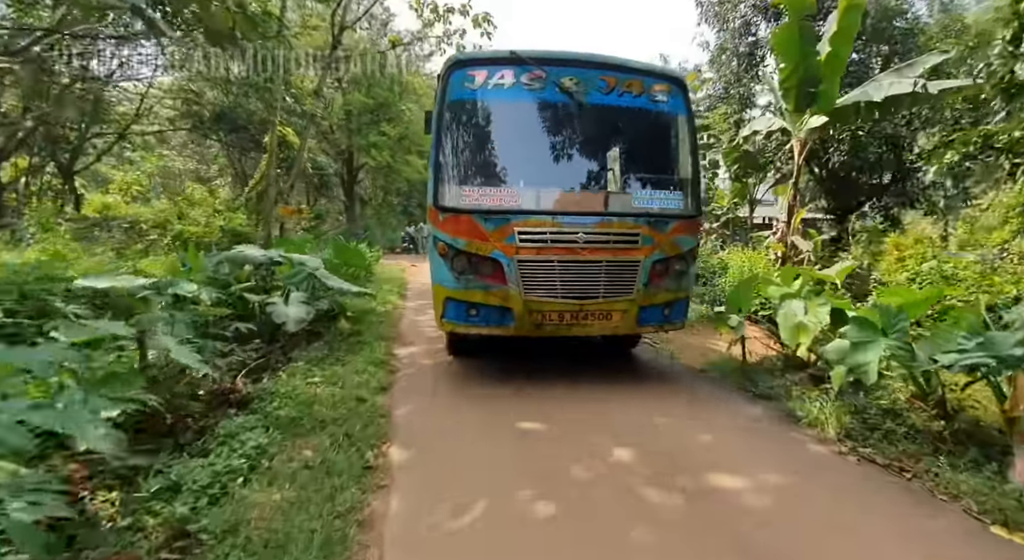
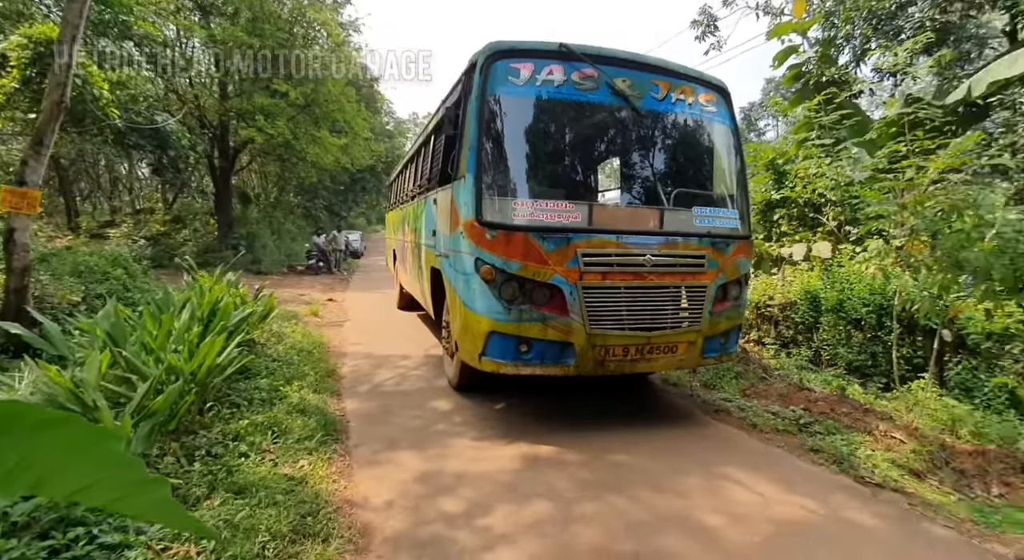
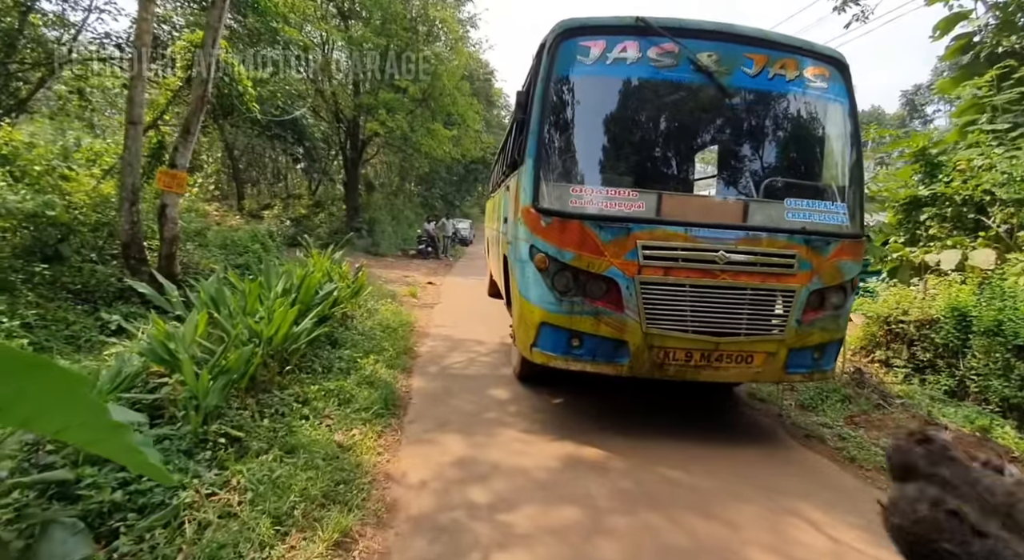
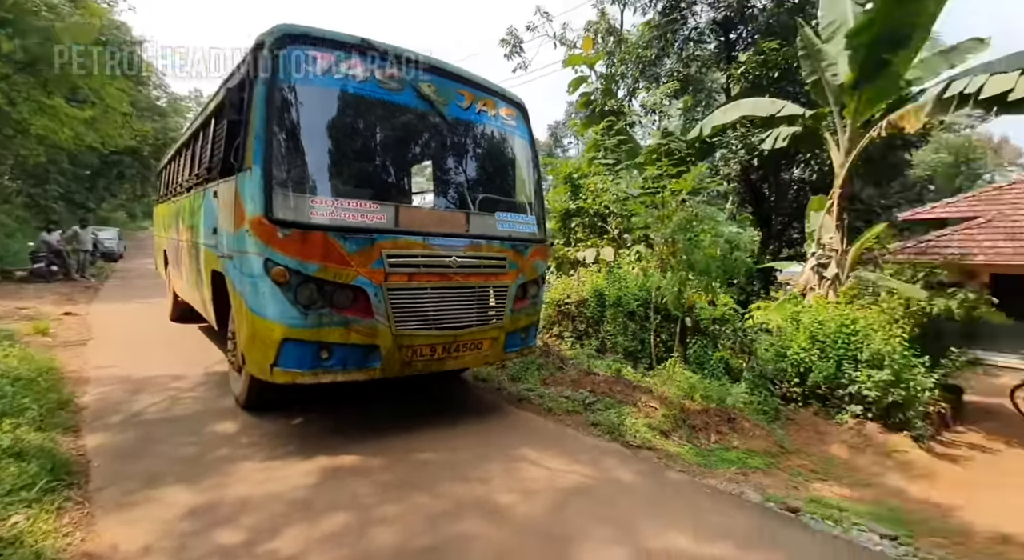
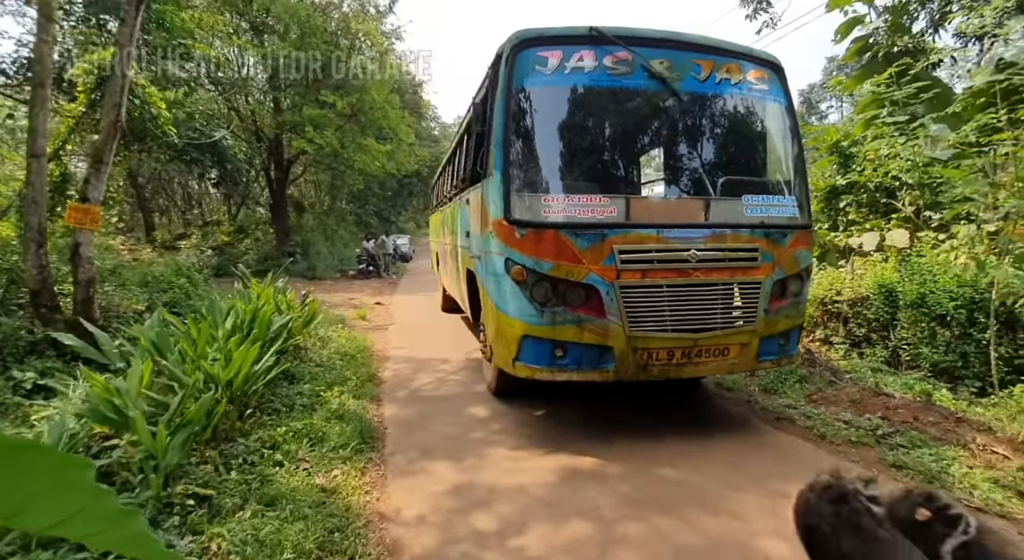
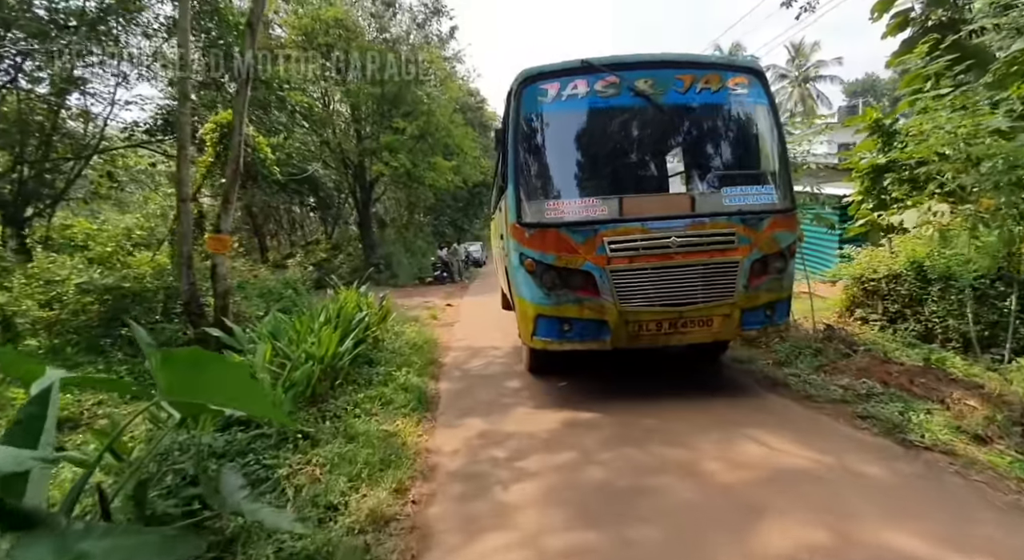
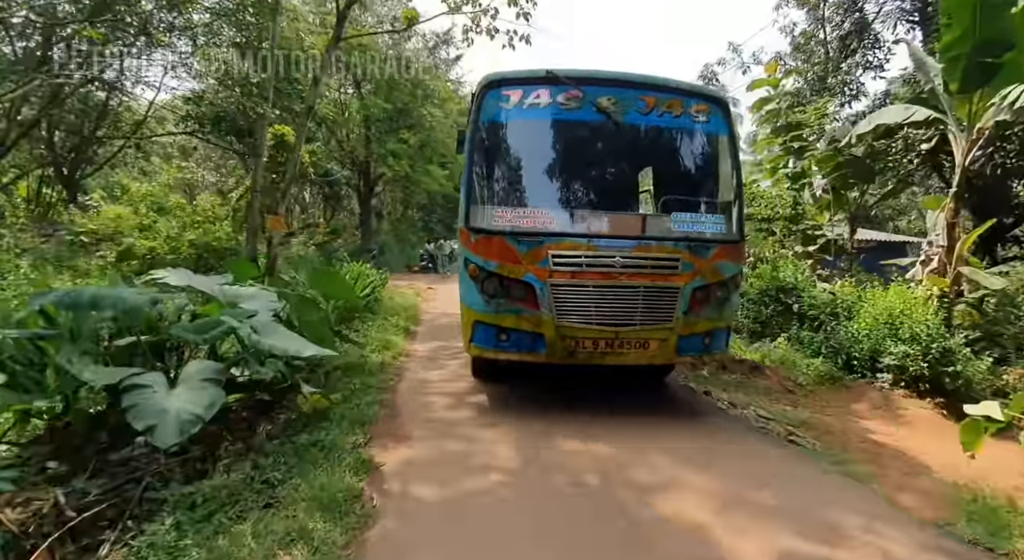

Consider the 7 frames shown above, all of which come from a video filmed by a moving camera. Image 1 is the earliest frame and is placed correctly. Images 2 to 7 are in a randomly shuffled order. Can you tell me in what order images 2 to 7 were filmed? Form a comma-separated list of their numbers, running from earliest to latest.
7, 6, 3, 5, 2, 4
